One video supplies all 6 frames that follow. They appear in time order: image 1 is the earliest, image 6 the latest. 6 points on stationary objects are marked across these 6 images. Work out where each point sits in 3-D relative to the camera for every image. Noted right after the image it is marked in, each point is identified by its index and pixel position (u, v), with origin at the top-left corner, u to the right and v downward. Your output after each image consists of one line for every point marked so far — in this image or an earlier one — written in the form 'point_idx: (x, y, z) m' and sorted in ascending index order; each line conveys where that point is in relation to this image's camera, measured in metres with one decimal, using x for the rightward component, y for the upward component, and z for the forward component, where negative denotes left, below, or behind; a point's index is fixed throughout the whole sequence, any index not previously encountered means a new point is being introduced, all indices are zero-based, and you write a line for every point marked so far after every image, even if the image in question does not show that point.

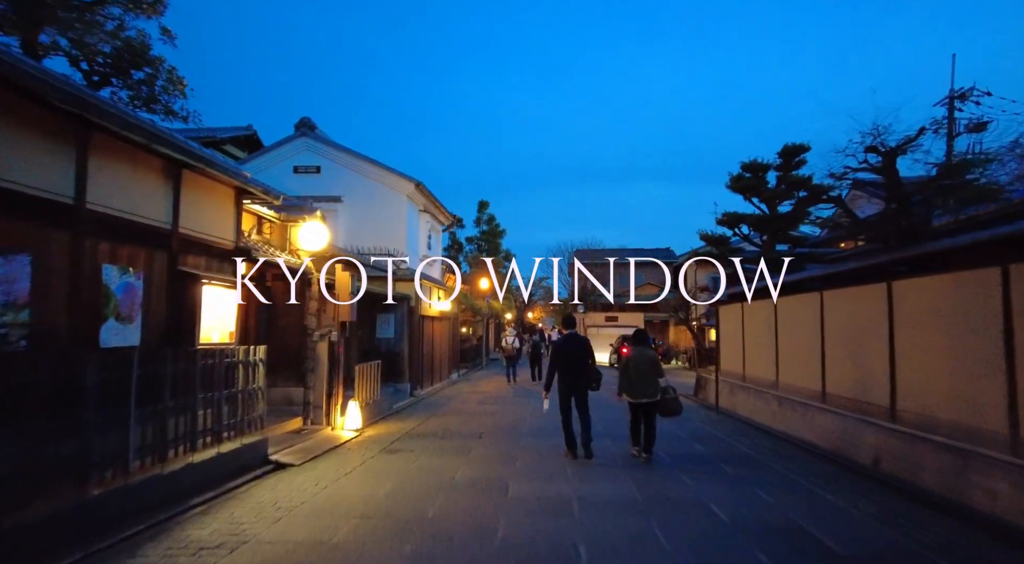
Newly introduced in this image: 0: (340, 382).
0: (-2.9, -1.7, +10.9) m
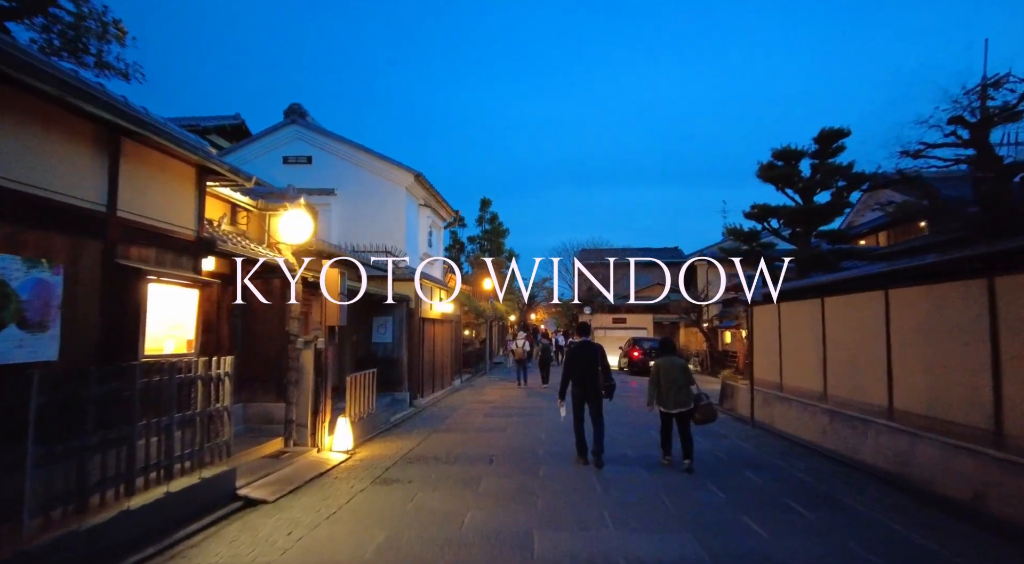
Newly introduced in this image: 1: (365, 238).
0: (-2.7, -1.7, +9.5) m
1: (-3.8, +1.1, +16.3) m
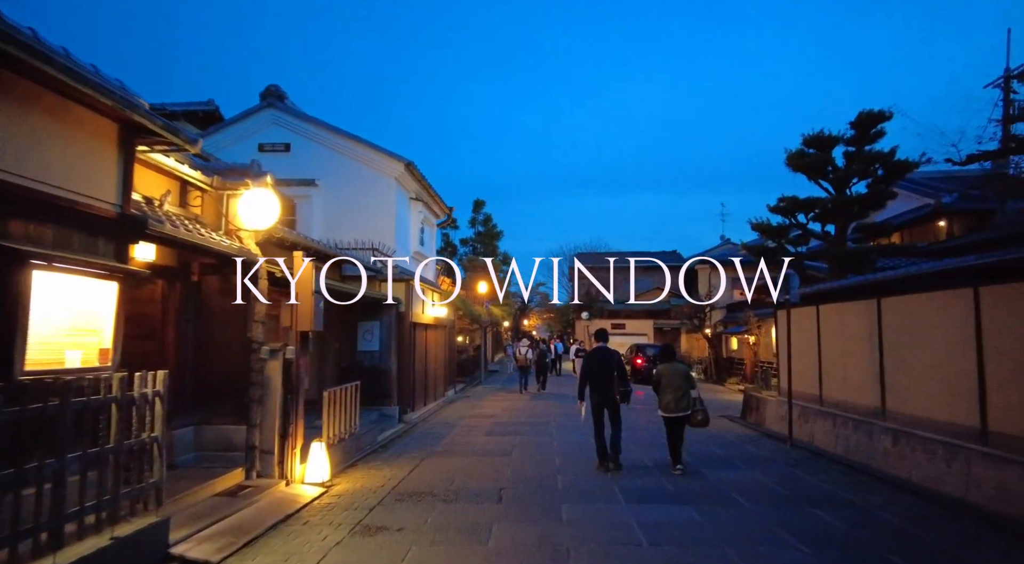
0: (-2.6, -1.7, +7.9) m
1: (-3.7, +1.1, +14.6) m
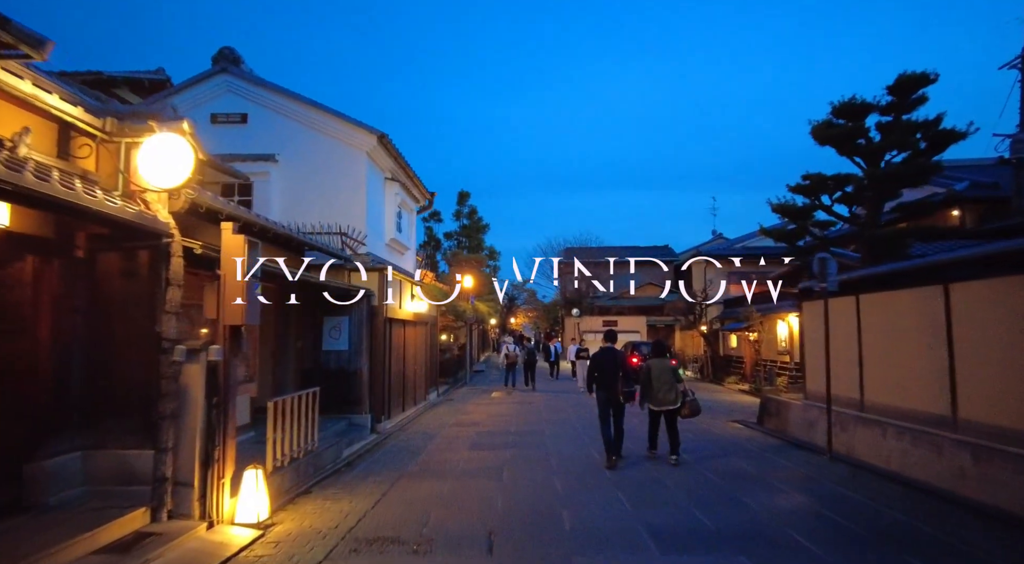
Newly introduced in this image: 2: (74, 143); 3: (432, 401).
0: (-2.7, -1.5, +6.1) m
1: (-4.0, +1.3, +12.8) m
2: (-3.7, +1.2, +5.4) m
3: (-2.2, -3.3, +17.7) m
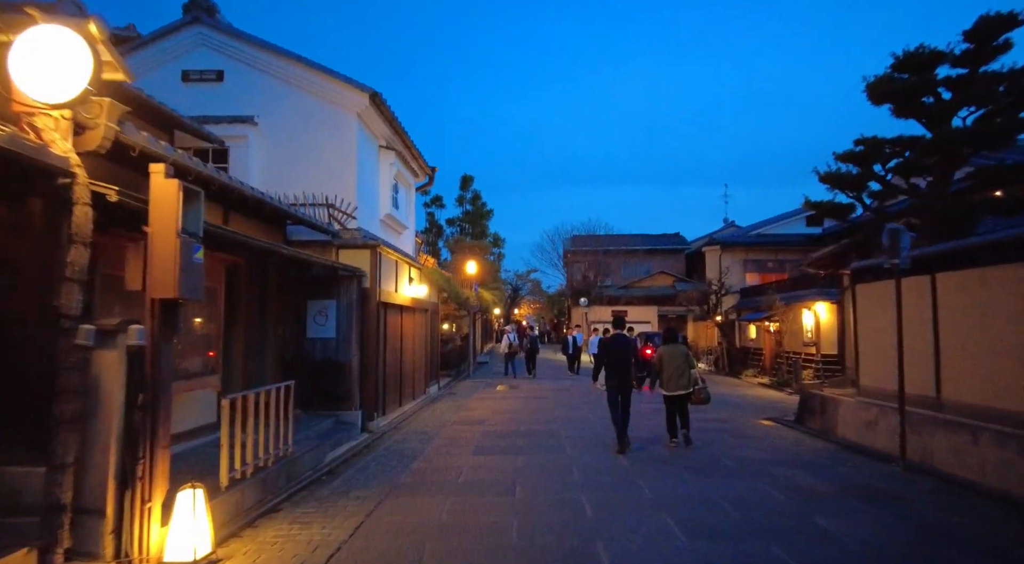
0: (-2.5, -1.2, +4.6) m
1: (-3.8, +1.7, +11.3) m
2: (-3.6, +1.4, +3.9) m
3: (-2.0, -2.9, +16.3) m
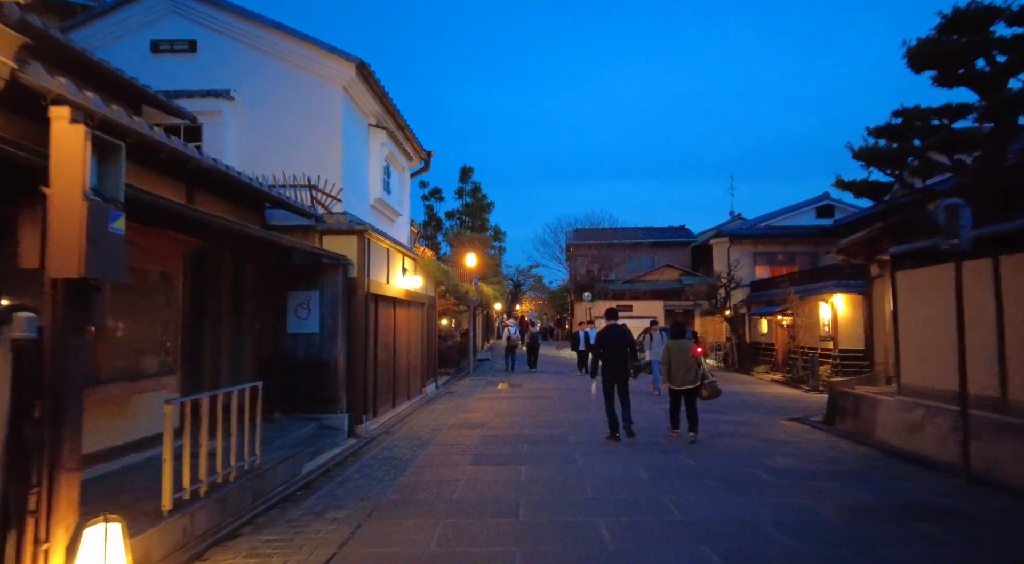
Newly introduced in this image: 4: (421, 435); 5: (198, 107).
0: (-2.5, -1.1, +3.6) m
1: (-3.8, +1.8, +10.3) m
2: (-3.5, +1.6, +2.9) m
3: (-2.0, -2.7, +15.3) m
4: (-1.4, -2.3, +9.8) m
5: (-5.0, +2.8, +10.3) m
